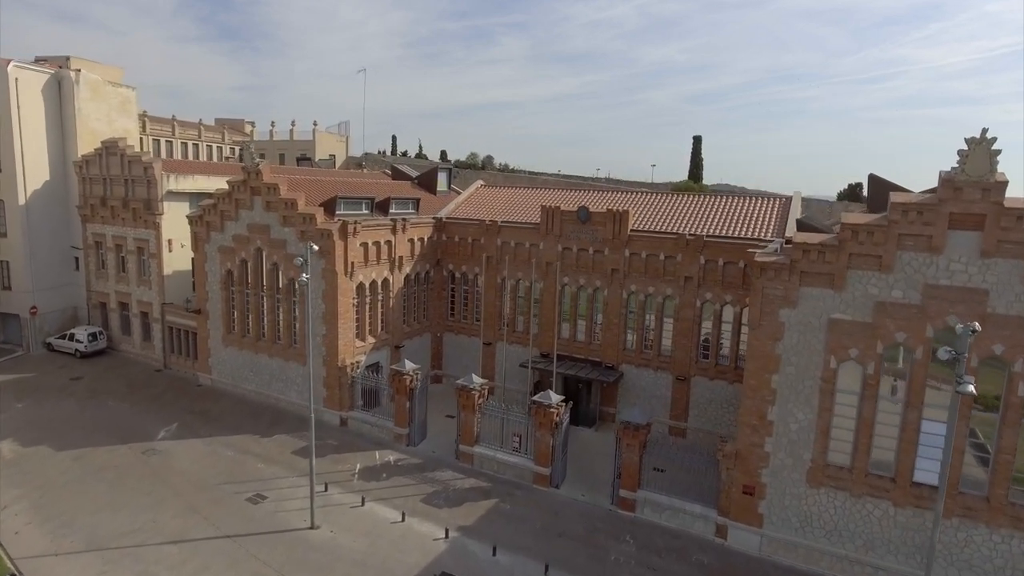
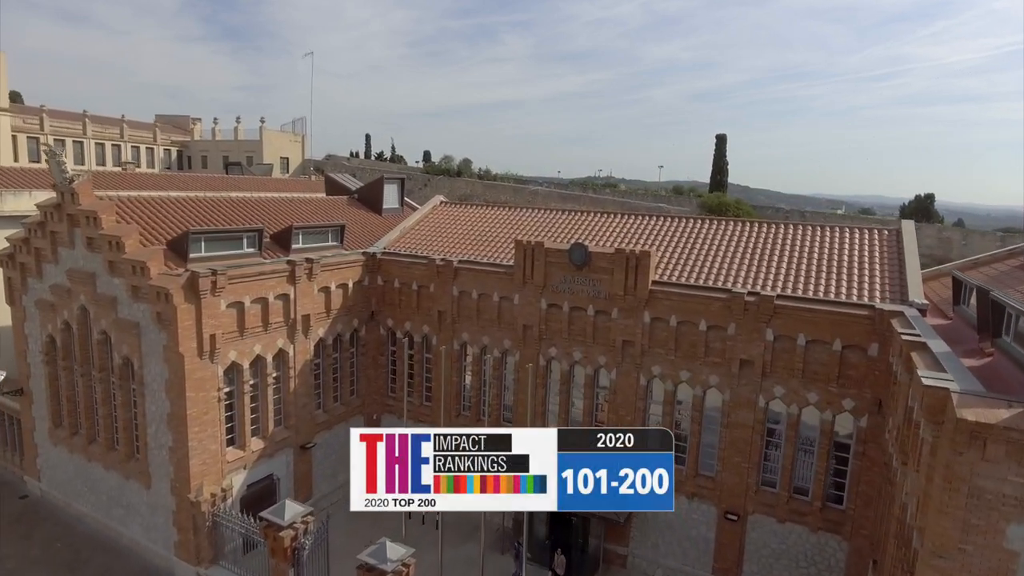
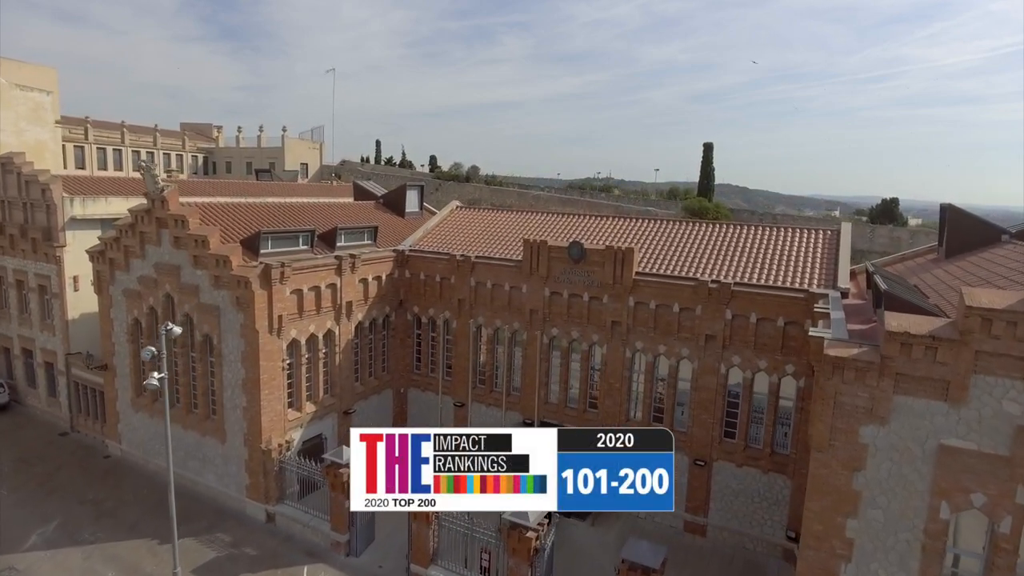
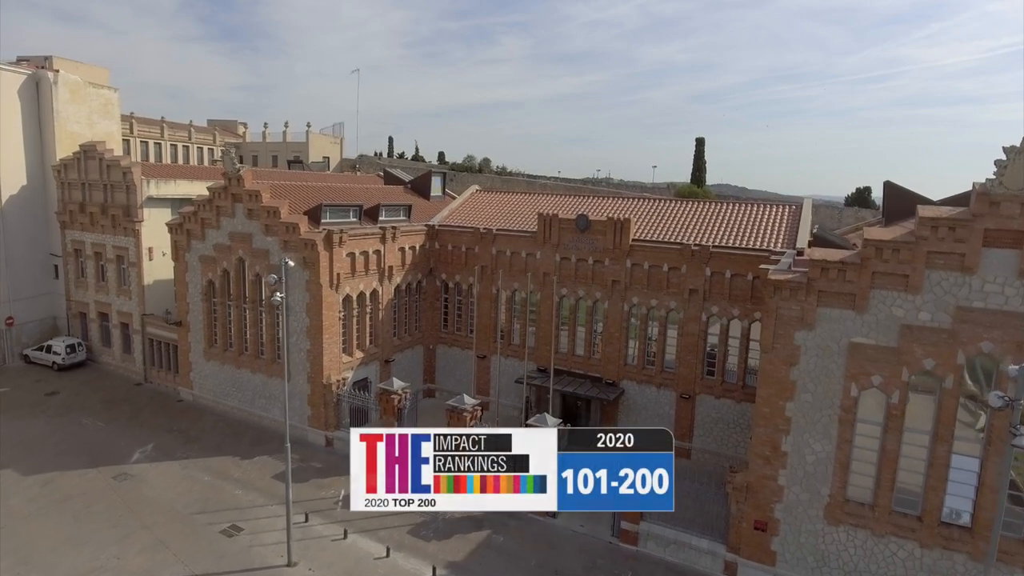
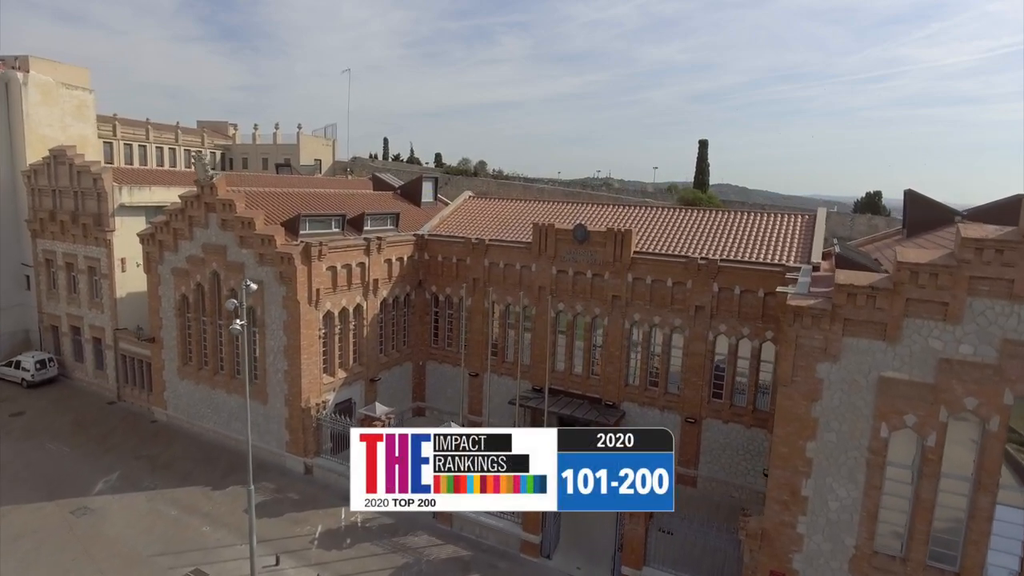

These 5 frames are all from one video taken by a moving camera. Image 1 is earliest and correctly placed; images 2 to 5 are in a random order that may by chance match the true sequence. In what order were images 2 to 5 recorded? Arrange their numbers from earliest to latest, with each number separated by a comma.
4, 5, 3, 2
